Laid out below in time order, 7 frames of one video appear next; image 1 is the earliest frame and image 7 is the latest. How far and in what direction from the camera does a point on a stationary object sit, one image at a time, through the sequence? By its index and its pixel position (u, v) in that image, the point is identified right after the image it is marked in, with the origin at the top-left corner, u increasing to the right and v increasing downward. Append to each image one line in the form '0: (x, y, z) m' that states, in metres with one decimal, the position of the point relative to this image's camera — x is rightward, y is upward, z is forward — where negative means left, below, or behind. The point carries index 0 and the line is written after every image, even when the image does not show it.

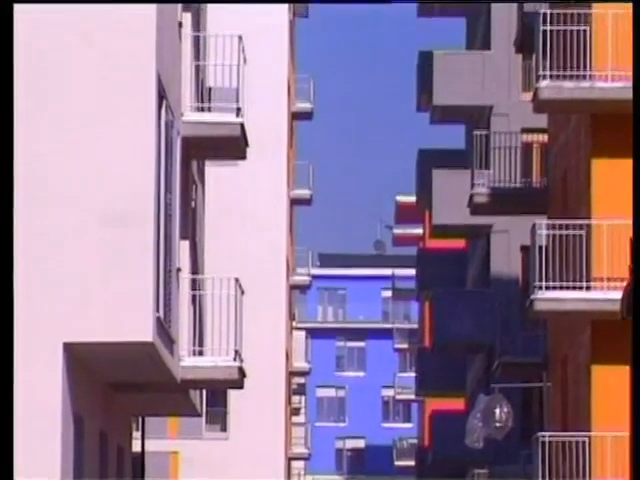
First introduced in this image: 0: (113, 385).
0: (-1.5, -1.1, +17.4) m
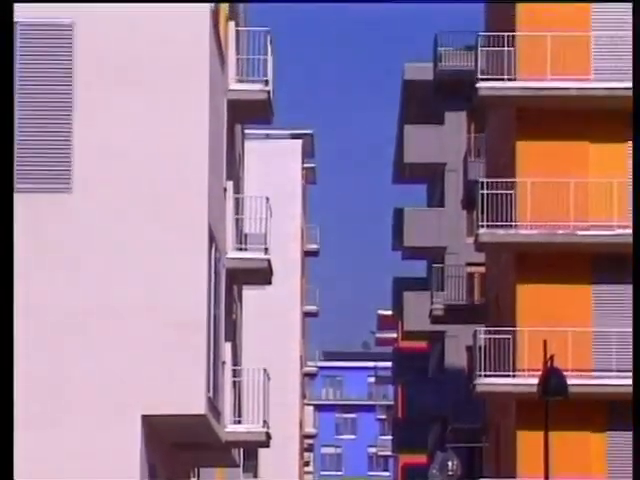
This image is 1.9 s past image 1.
0: (-1.5, -2.1, +24.7) m
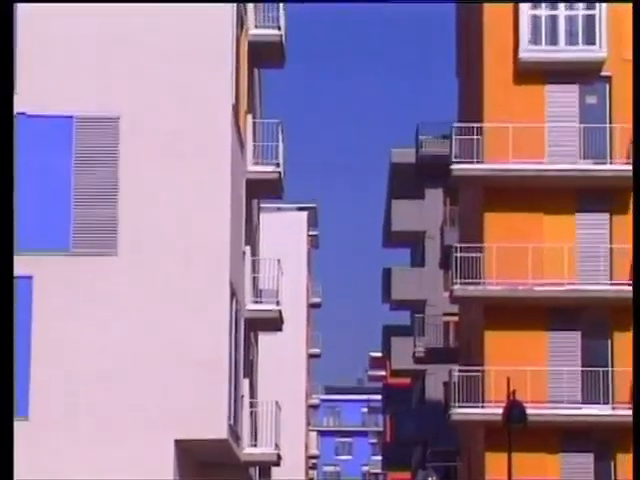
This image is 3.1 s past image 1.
0: (-1.5, -2.8, +29.9) m
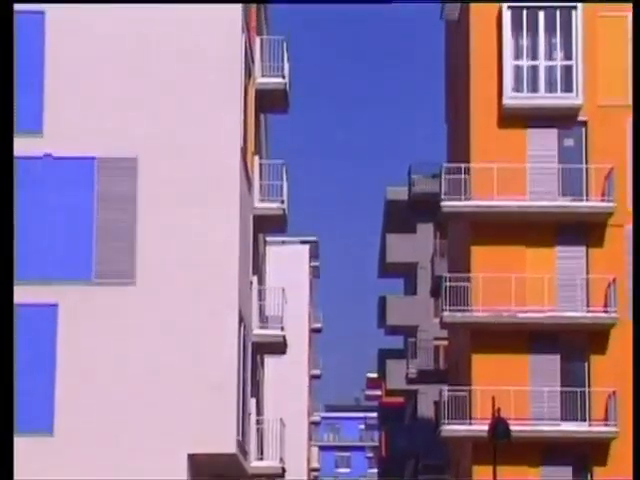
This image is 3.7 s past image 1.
0: (-1.5, -3.2, +32.6) m
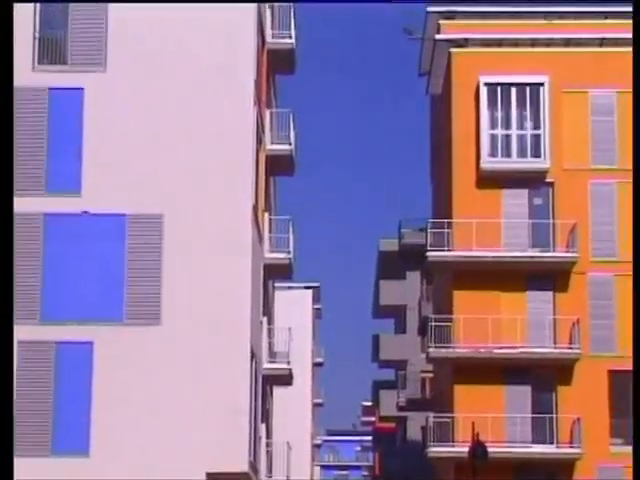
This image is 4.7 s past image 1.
0: (-1.4, -4.0, +37.4) m
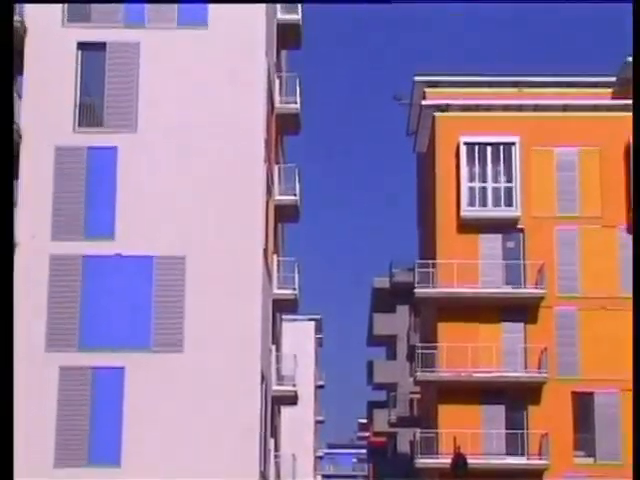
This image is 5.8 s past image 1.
0: (-1.4, -4.7, +43.0) m
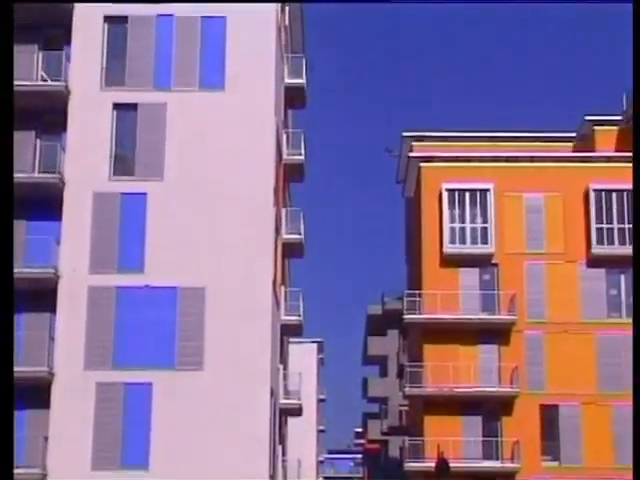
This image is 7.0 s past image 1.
0: (-1.4, -5.4, +49.7) m
